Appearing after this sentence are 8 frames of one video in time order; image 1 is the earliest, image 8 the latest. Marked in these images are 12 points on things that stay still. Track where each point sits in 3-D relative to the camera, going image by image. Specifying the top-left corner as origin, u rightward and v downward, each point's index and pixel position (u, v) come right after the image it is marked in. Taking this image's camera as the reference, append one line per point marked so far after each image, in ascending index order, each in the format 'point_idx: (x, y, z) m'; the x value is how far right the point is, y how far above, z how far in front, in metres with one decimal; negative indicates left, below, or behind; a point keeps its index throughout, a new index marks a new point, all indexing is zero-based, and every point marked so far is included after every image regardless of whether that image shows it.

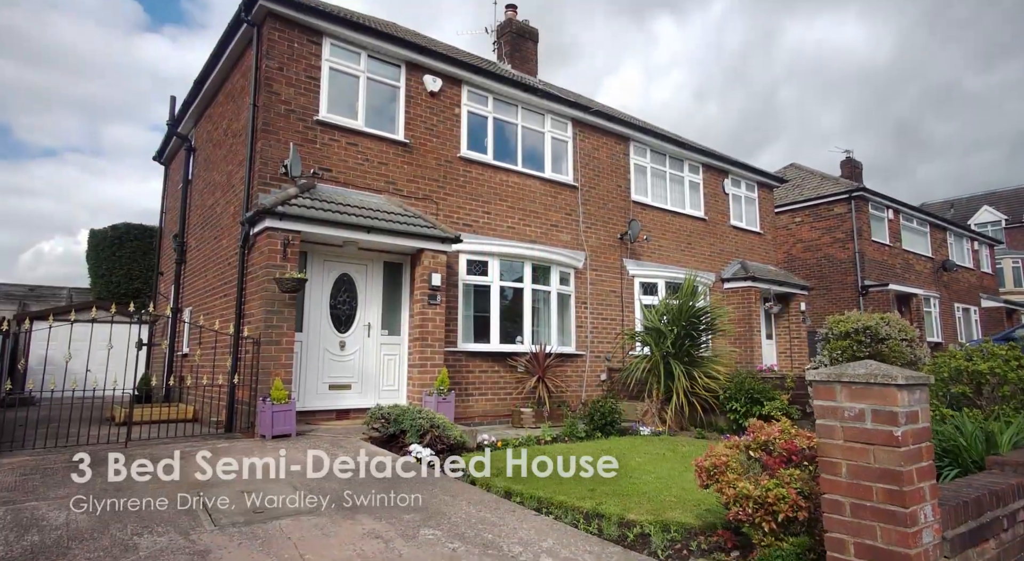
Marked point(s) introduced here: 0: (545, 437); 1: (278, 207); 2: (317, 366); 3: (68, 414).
0: (+0.5, -2.3, +8.8) m
1: (-3.2, +1.0, +8.0) m
2: (-2.9, -1.3, +8.8) m
3: (-7.2, -2.2, +9.8) m
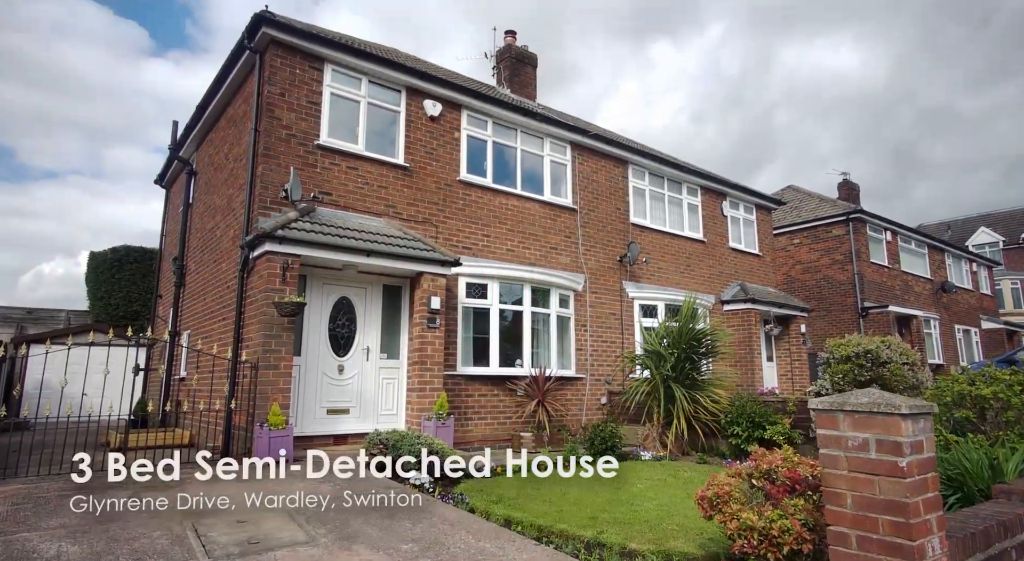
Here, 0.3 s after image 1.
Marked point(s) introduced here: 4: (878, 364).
0: (+0.5, -2.7, +8.7) m
1: (-3.2, +0.7, +8.0) m
2: (-2.9, -1.6, +8.7) m
3: (-7.2, -2.6, +9.7) m
4: (+5.8, -1.3, +9.5) m
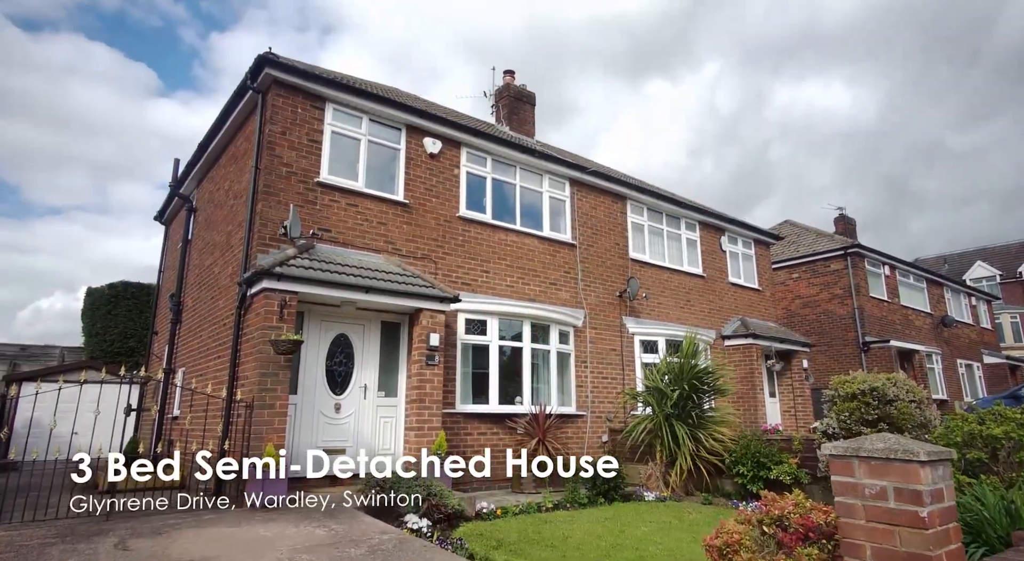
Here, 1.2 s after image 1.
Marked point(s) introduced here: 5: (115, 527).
0: (+0.5, -3.2, +8.5) m
1: (-3.2, +0.2, +8.0) m
2: (-2.9, -2.1, +8.6) m
3: (-7.2, -3.2, +9.4) m
4: (+5.8, -1.9, +9.3) m
5: (-4.0, -2.5, +6.0) m
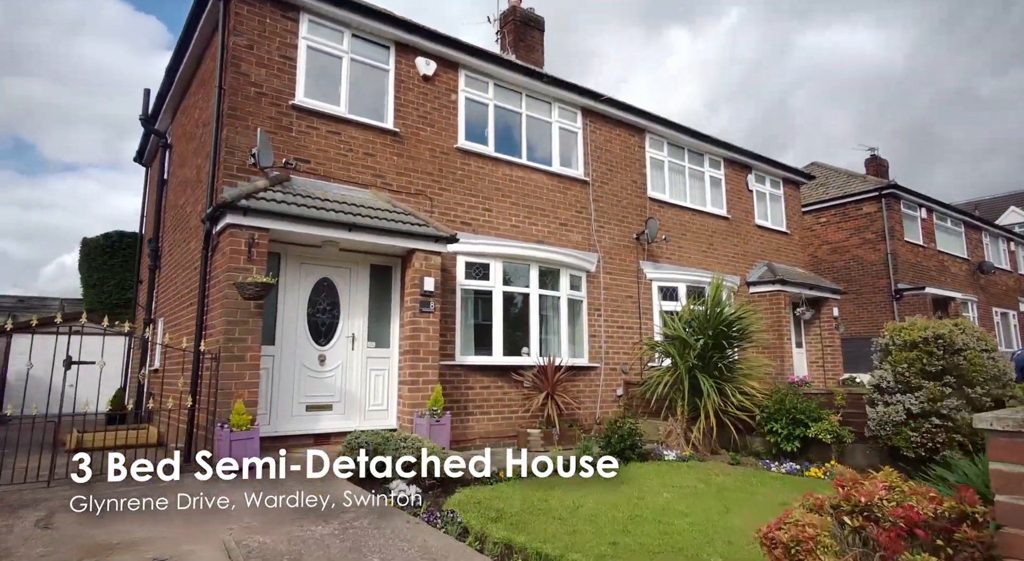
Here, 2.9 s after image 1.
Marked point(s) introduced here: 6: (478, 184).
0: (+0.6, -2.4, +7.6) m
1: (-3.1, +0.9, +6.9) m
2: (-2.8, -1.3, +7.7) m
3: (-7.2, -2.4, +8.7) m
4: (+5.9, -1.0, +8.2) m
5: (-4.0, -1.9, +5.1) m
6: (-0.6, +1.6, +9.9) m
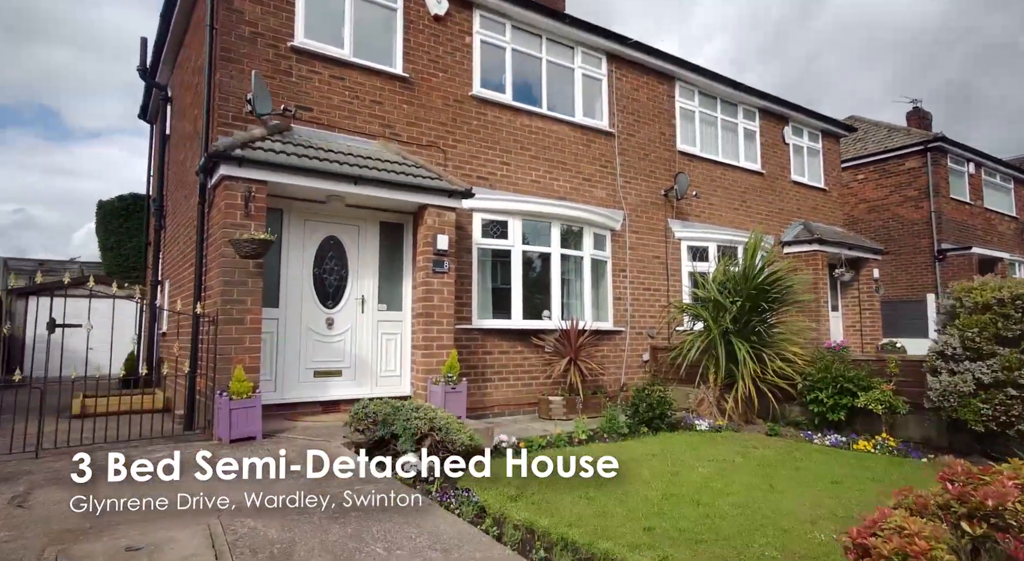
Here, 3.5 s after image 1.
0: (+0.8, -1.9, +7.1) m
1: (-2.9, +1.4, +6.3) m
2: (-2.6, -0.8, +7.2) m
3: (-6.9, -1.8, +8.4) m
4: (+6.2, -0.4, +7.5) m
5: (-3.8, -1.5, +4.7) m
6: (-0.3, +2.3, +9.2) m
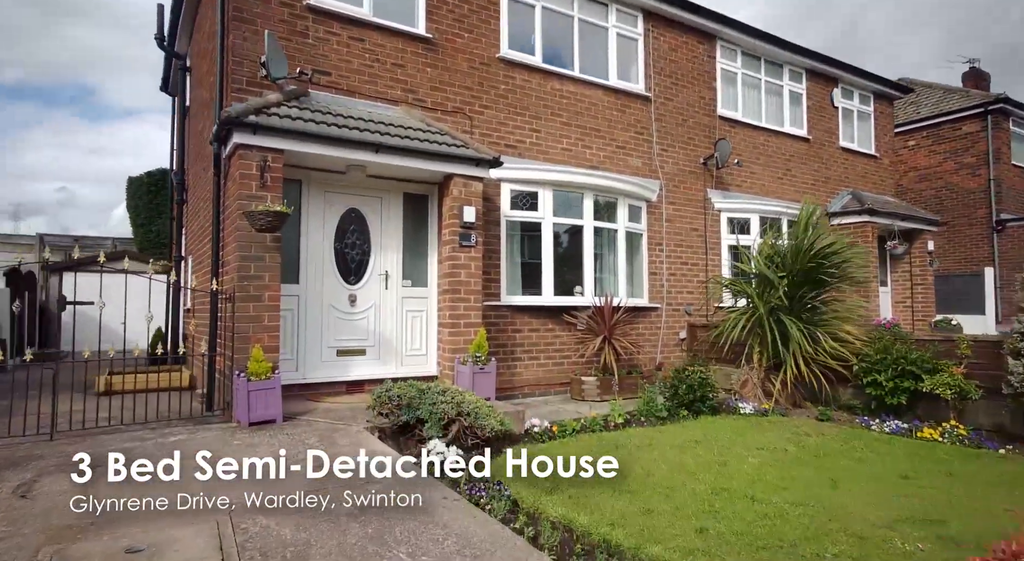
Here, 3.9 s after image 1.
0: (+1.2, -1.6, +6.7) m
1: (-2.6, +1.6, +5.9) m
2: (-2.2, -0.5, +6.9) m
3: (-6.5, -1.5, +8.4) m
4: (+6.5, -0.1, +6.7) m
5: (-3.6, -1.3, +4.5) m
6: (+0.2, +2.6, +8.7) m
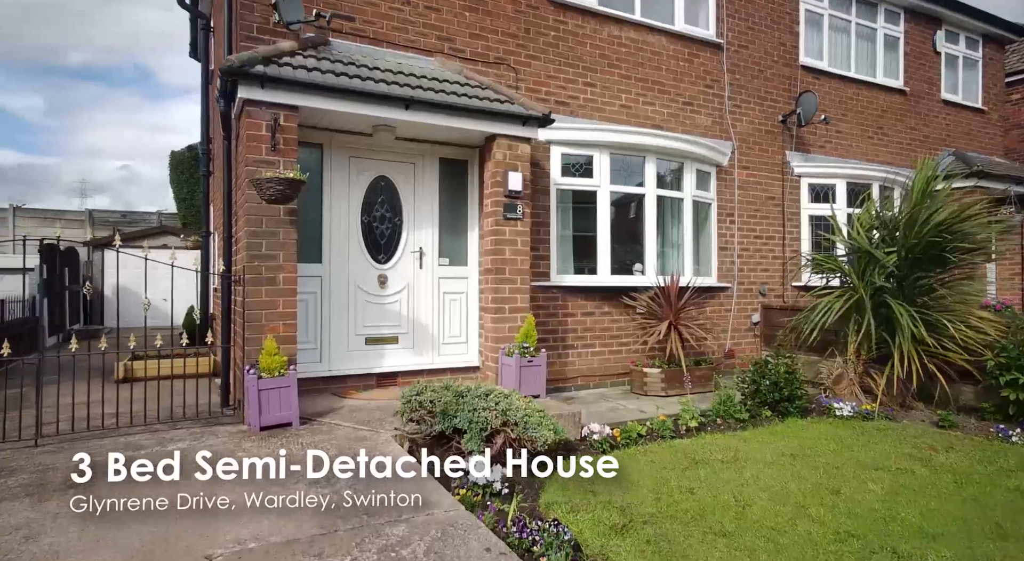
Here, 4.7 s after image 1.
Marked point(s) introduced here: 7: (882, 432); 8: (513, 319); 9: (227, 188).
0: (+1.7, -1.4, +5.7) m
1: (-2.2, +1.8, +5.0) m
2: (-1.7, -0.3, +6.1) m
3: (-5.8, -1.2, +7.9) m
4: (+7.0, +0.1, +5.3) m
5: (-3.2, -1.2, +3.8) m
6: (+0.8, +2.9, +7.5) m
7: (+3.4, -1.4, +5.4) m
8: (0.0, -0.4, +6.3) m
9: (-2.9, +0.9, +6.0) m
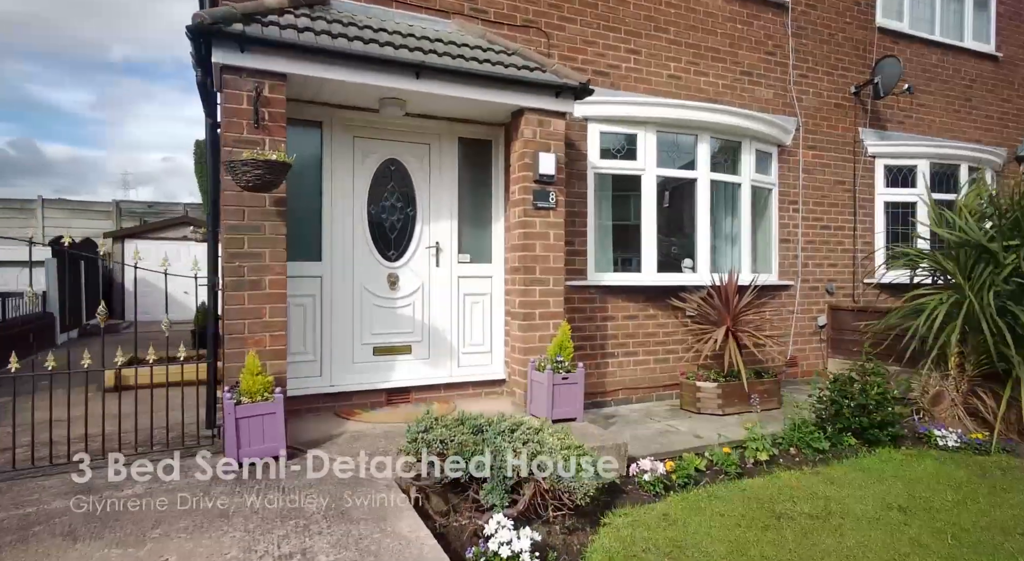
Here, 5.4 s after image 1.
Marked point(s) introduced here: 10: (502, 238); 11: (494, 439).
0: (+1.9, -1.4, +4.7) m
1: (-1.9, +1.8, +4.2) m
2: (-1.4, -0.3, +5.2) m
3: (-5.4, -1.2, +7.2) m
4: (+7.2, +0.1, +4.0) m
5: (-3.0, -1.3, +3.1) m
6: (+1.2, +2.9, +6.5) m
7: (+3.6, -1.4, +4.4) m
8: (+0.3, -0.4, +5.4) m
9: (-2.6, +0.9, +5.2) m
10: (-0.1, +0.4, +5.8) m
11: (-0.1, -0.9, +3.5) m
